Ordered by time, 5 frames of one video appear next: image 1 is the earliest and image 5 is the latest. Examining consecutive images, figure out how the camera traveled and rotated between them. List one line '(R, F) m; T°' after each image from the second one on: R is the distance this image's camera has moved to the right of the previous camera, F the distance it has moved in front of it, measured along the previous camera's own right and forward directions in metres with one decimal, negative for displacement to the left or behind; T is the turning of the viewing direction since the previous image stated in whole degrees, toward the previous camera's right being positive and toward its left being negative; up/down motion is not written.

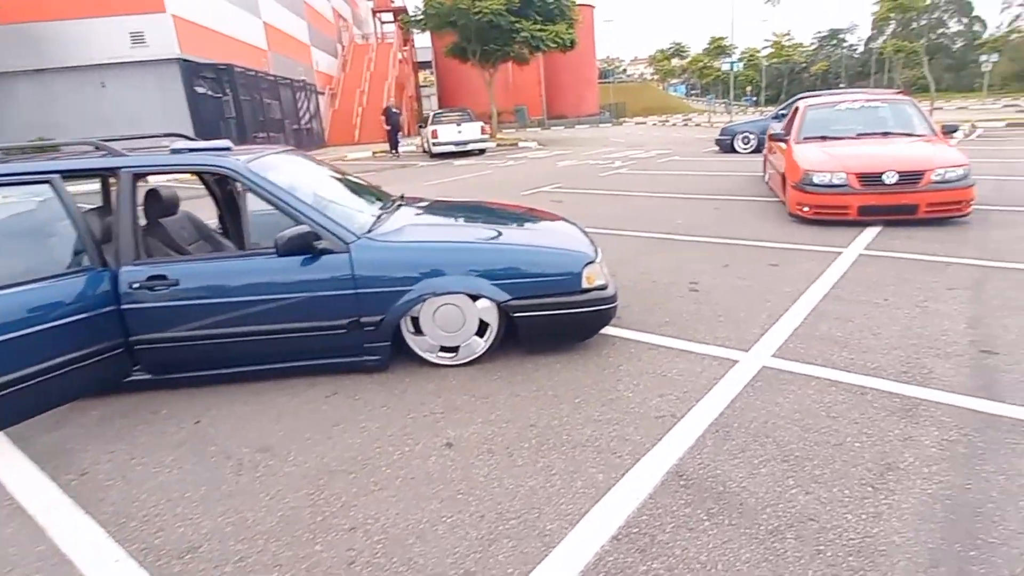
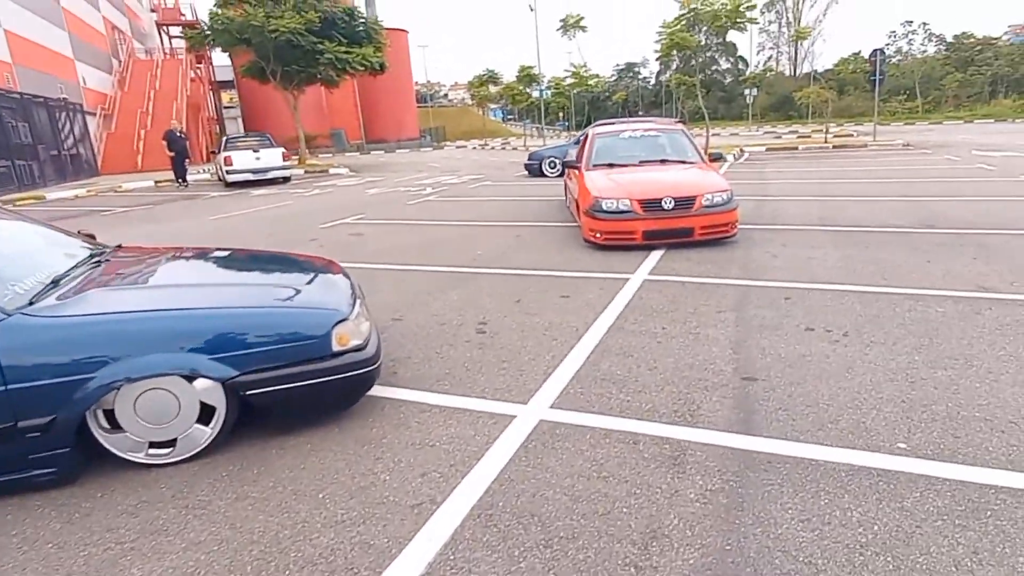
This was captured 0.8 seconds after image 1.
(+0.5, +0.4) m; +15°
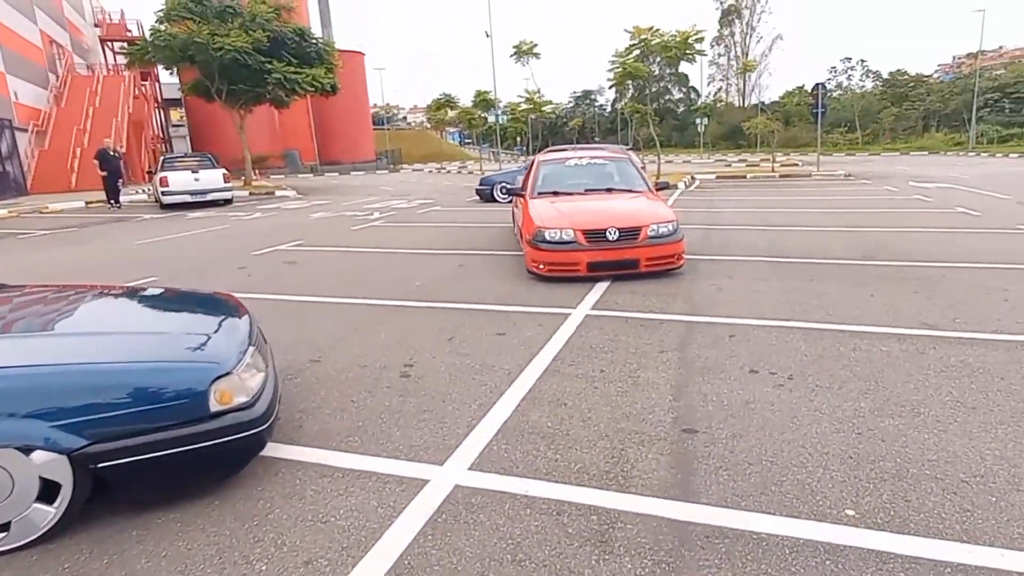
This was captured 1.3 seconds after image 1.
(+0.2, +0.3) m; +4°
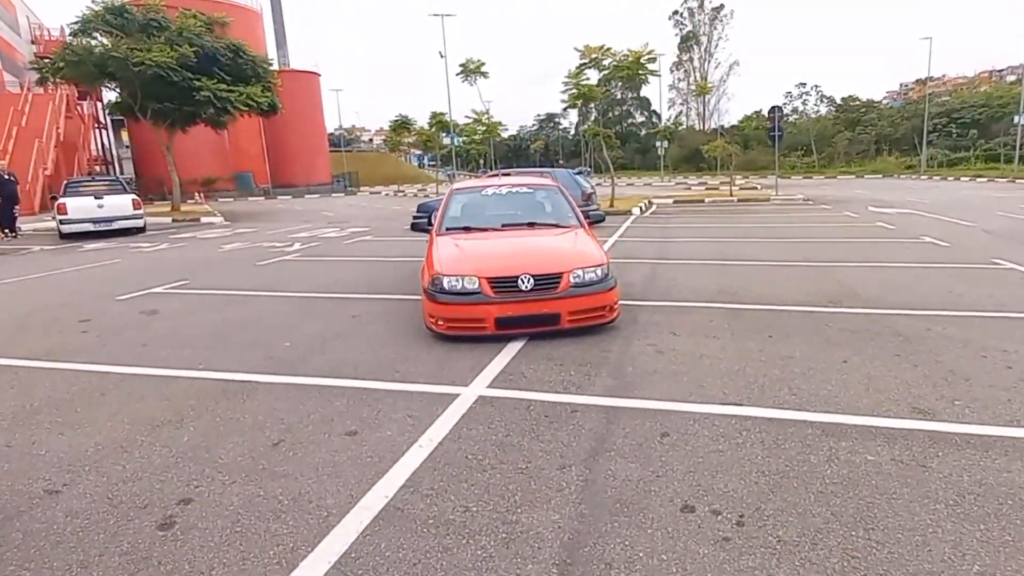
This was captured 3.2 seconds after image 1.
(+0.7, +1.3) m; +3°
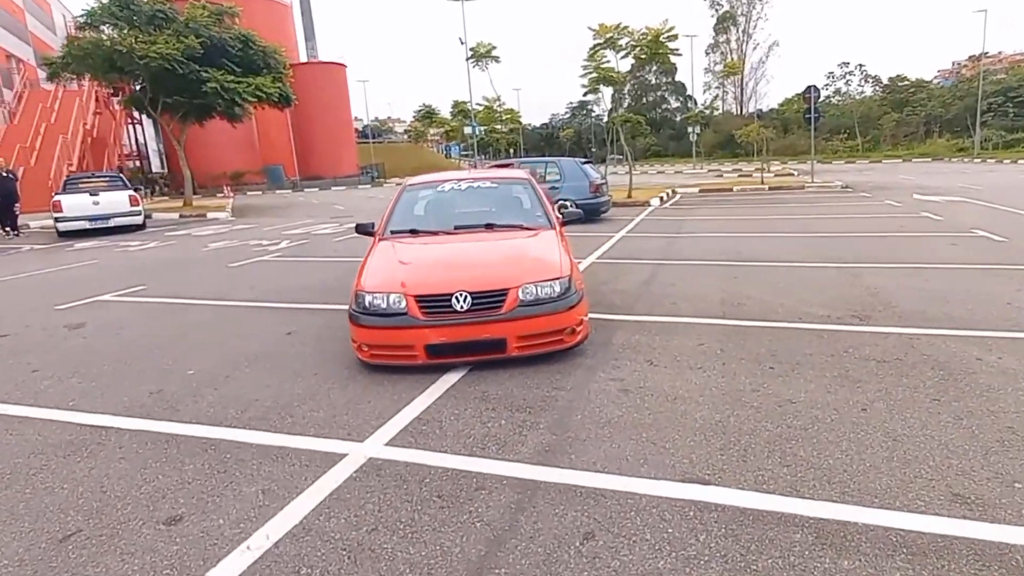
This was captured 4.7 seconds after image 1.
(+0.7, +1.0) m; -3°
